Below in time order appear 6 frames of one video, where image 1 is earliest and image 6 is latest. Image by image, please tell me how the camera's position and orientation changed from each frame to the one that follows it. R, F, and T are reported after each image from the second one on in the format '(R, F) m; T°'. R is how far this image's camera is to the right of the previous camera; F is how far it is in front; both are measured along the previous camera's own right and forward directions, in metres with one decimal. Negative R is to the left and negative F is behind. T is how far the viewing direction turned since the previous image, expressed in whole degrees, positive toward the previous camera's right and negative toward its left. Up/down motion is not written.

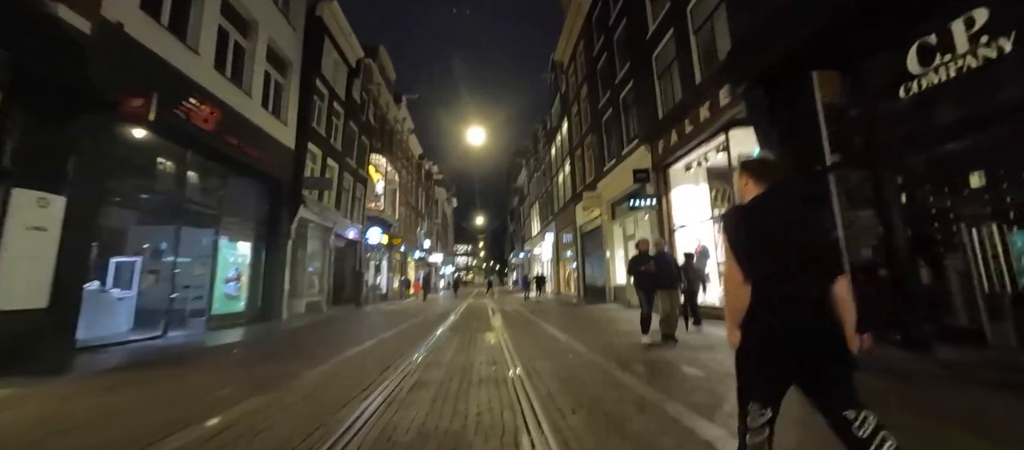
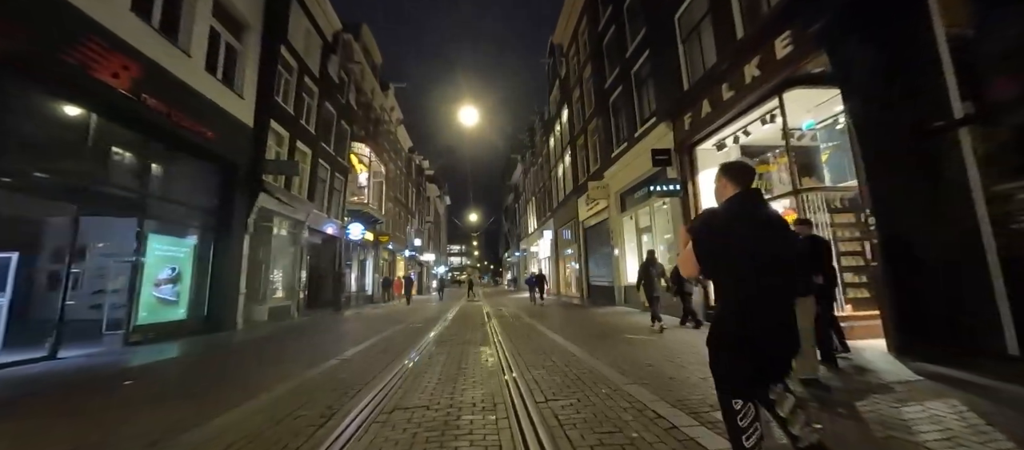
(-0.1, +1.8) m; +1°
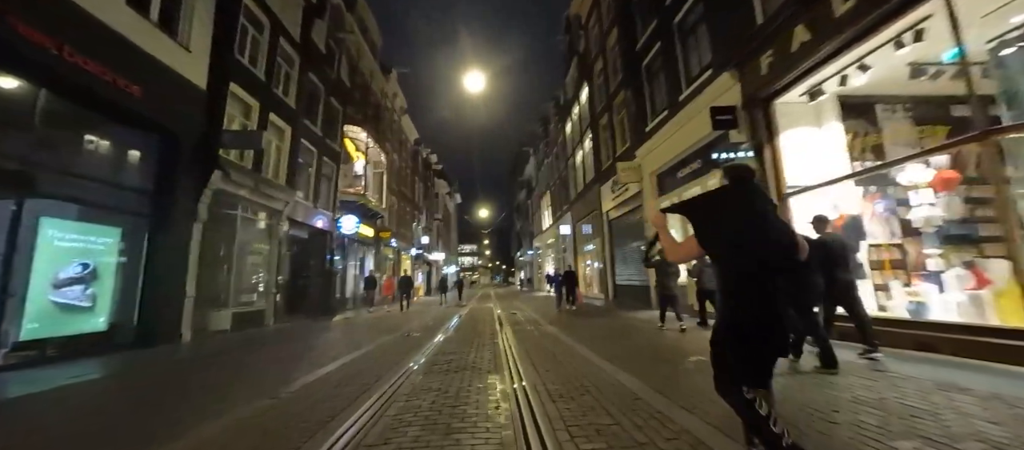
(-0.1, +2.3) m; -2°
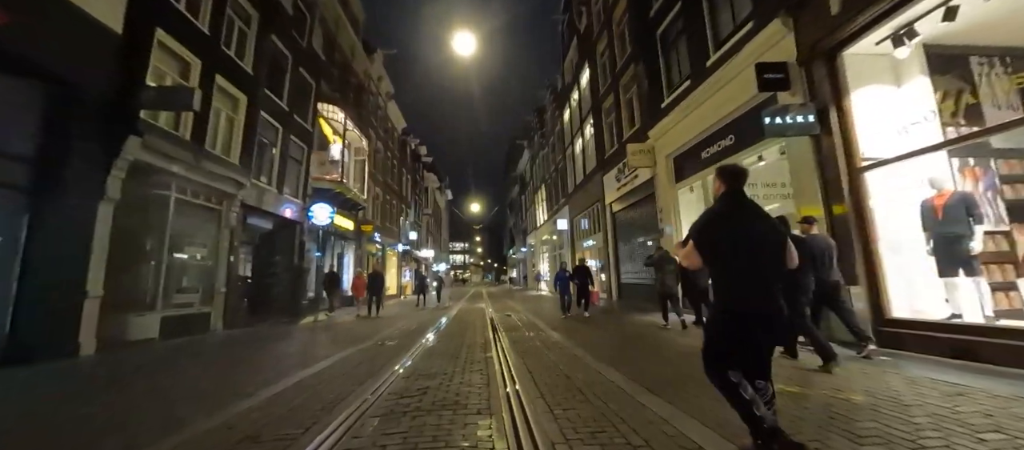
(-0.1, +1.7) m; +1°
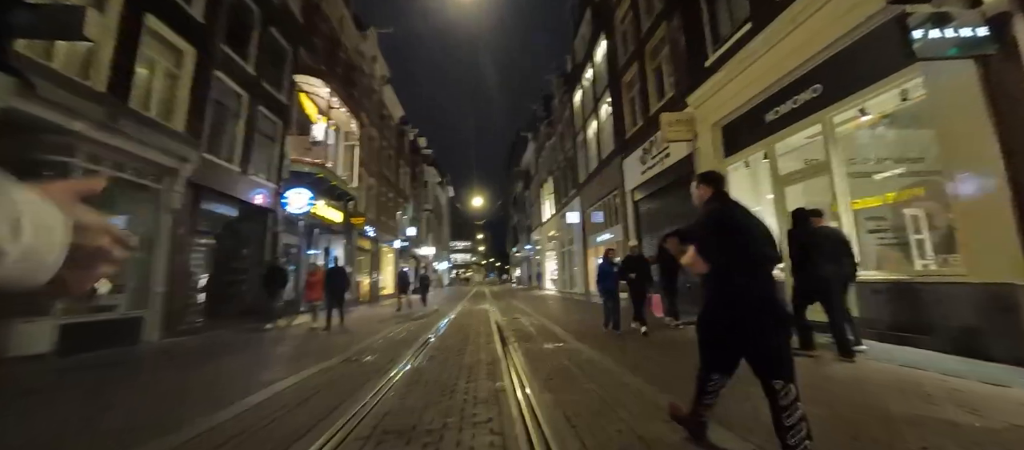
(-0.2, +1.9) m; 0°
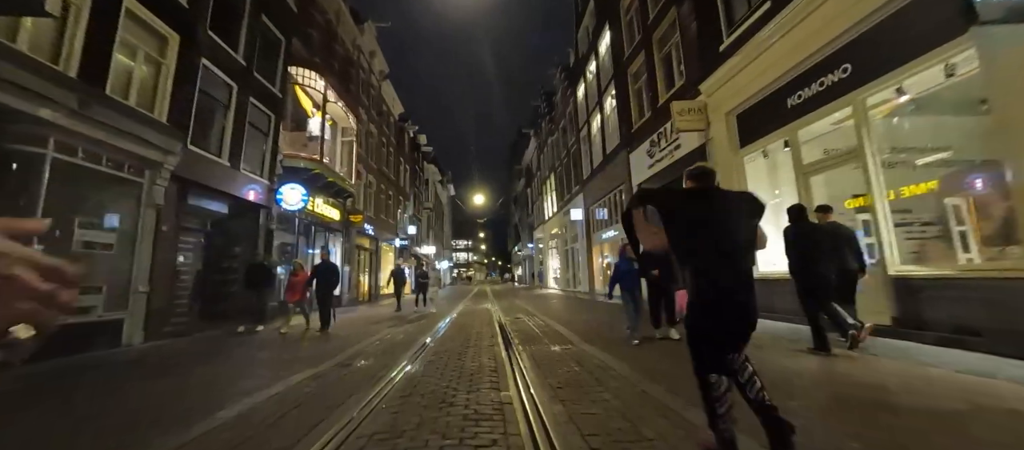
(0.0, +0.5) m; 0°
